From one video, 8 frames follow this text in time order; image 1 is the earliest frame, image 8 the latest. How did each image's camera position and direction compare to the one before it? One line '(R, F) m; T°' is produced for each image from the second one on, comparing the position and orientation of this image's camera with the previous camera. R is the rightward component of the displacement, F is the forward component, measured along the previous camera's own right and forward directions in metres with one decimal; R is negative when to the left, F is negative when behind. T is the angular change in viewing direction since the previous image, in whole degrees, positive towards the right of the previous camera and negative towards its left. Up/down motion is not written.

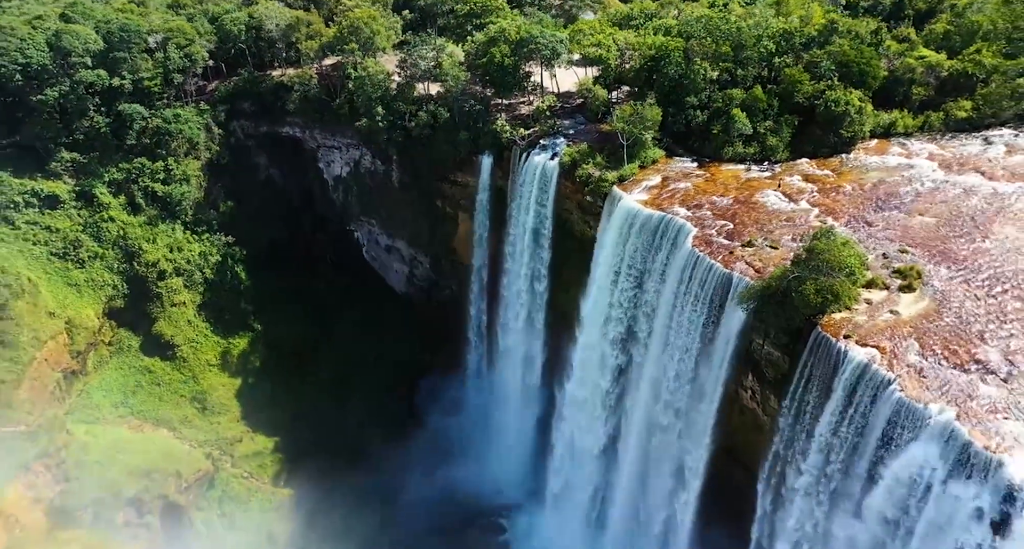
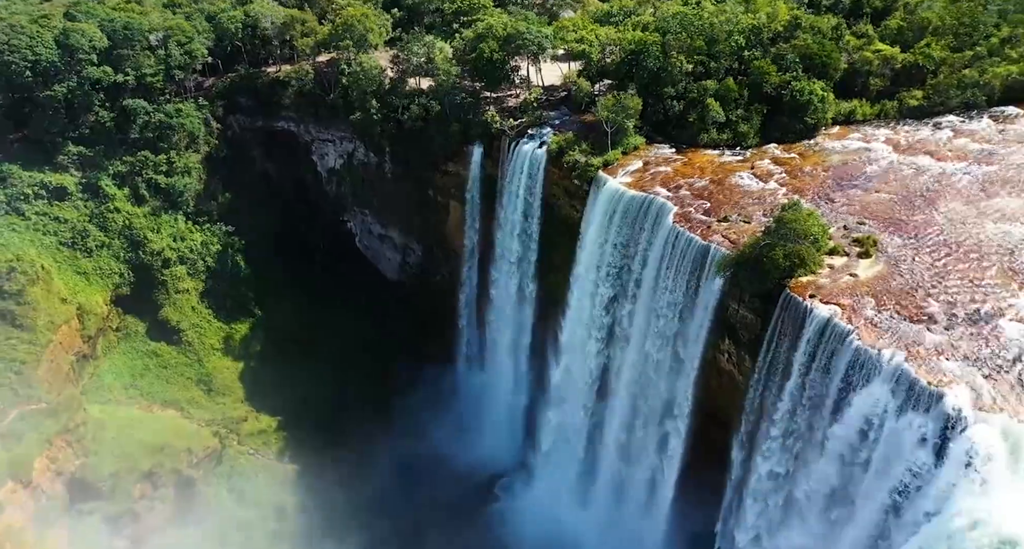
(-0.7, -2.1) m; +2°
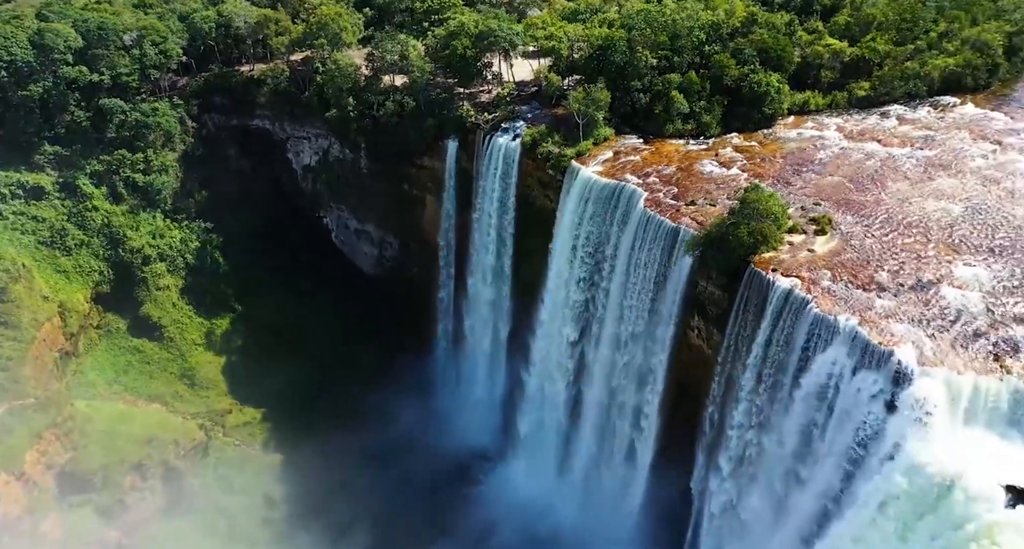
(-0.7, -1.4) m; +3°
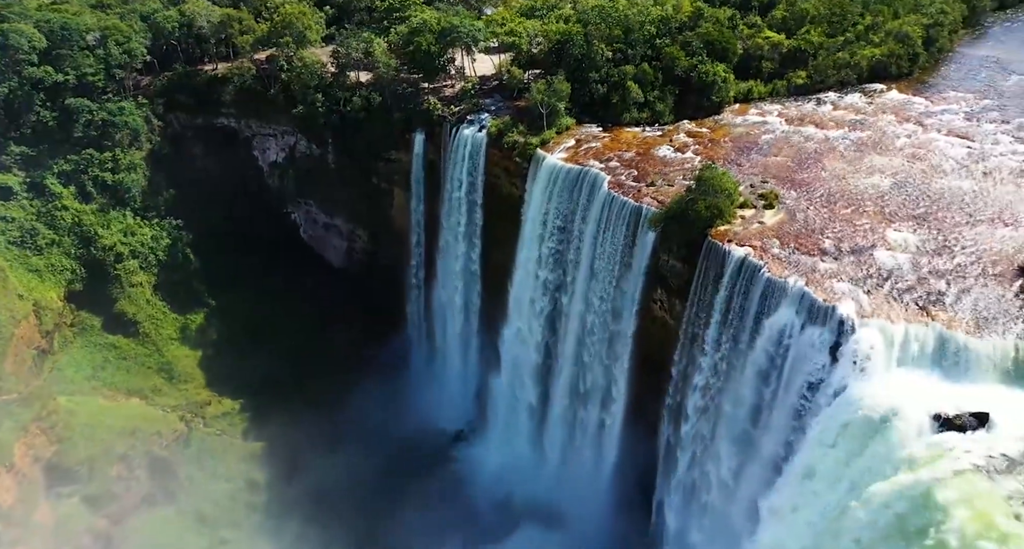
(-1.1, -1.9) m; +4°
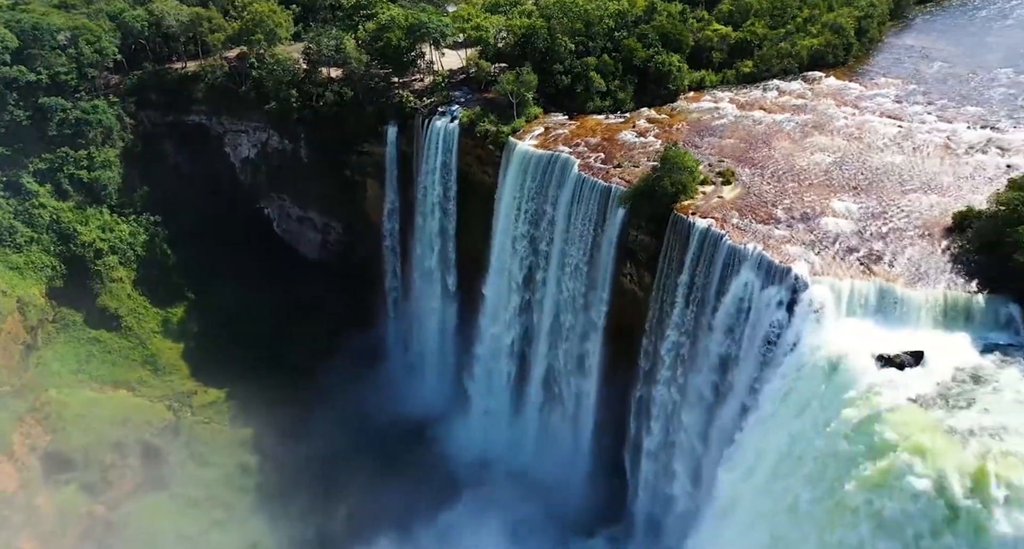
(-1.3, -2.1) m; +4°
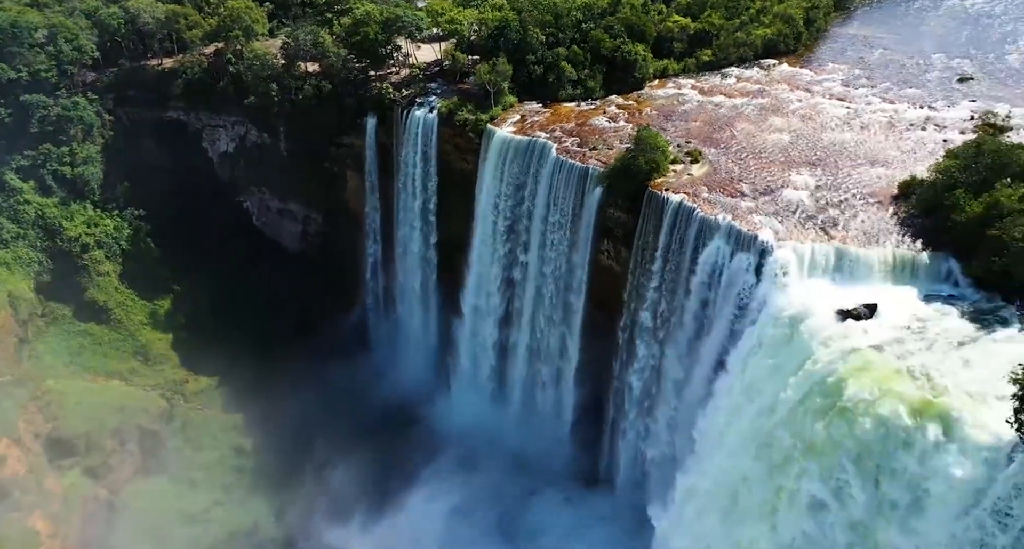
(-1.3, -2.0) m; +3°
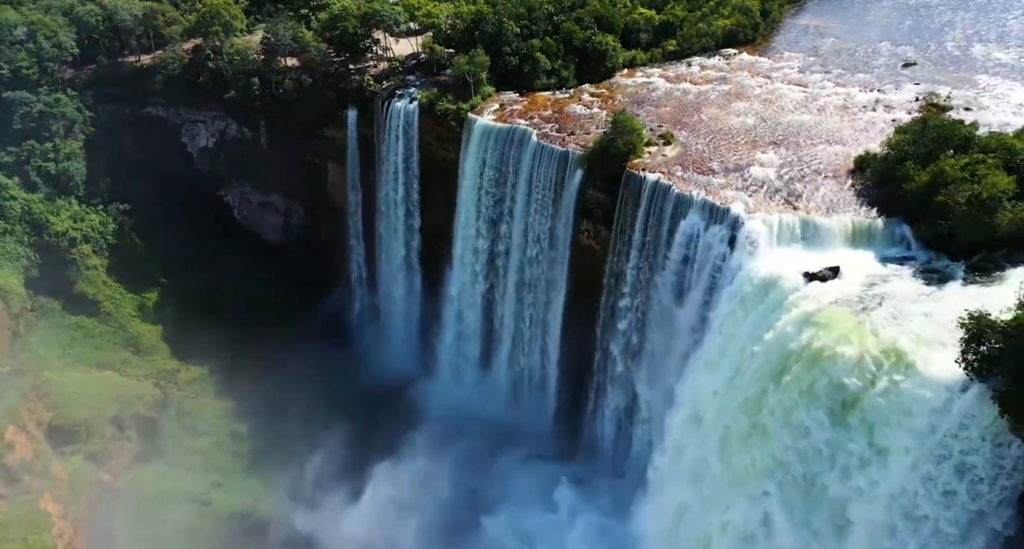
(-1.3, -1.9) m; +3°
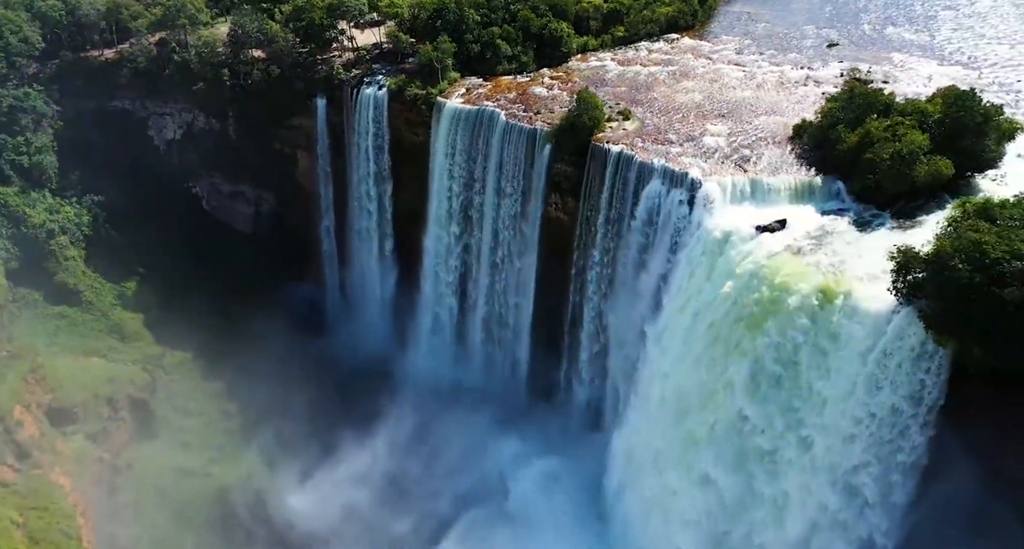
(-2.0, -2.9) m; +5°
